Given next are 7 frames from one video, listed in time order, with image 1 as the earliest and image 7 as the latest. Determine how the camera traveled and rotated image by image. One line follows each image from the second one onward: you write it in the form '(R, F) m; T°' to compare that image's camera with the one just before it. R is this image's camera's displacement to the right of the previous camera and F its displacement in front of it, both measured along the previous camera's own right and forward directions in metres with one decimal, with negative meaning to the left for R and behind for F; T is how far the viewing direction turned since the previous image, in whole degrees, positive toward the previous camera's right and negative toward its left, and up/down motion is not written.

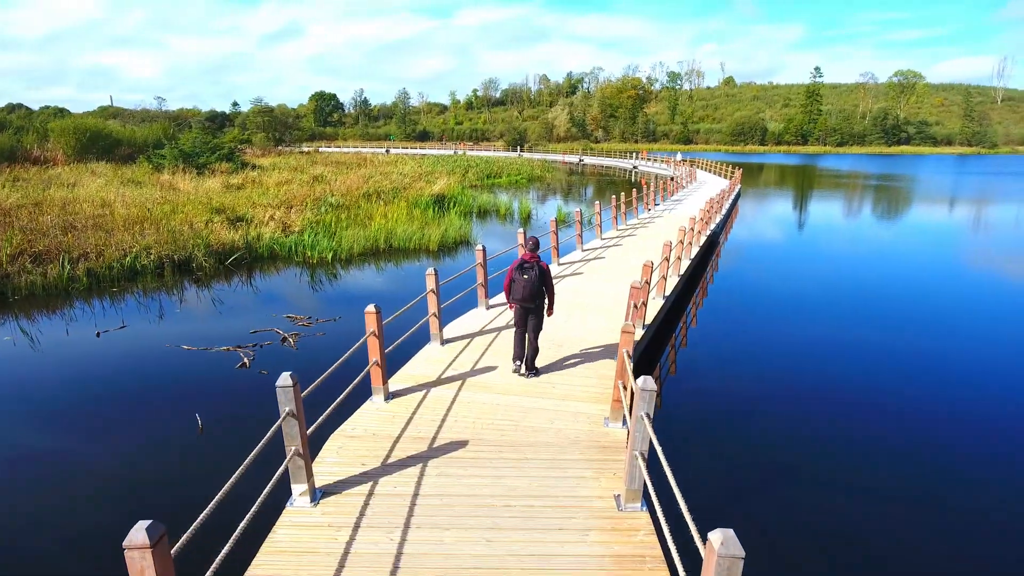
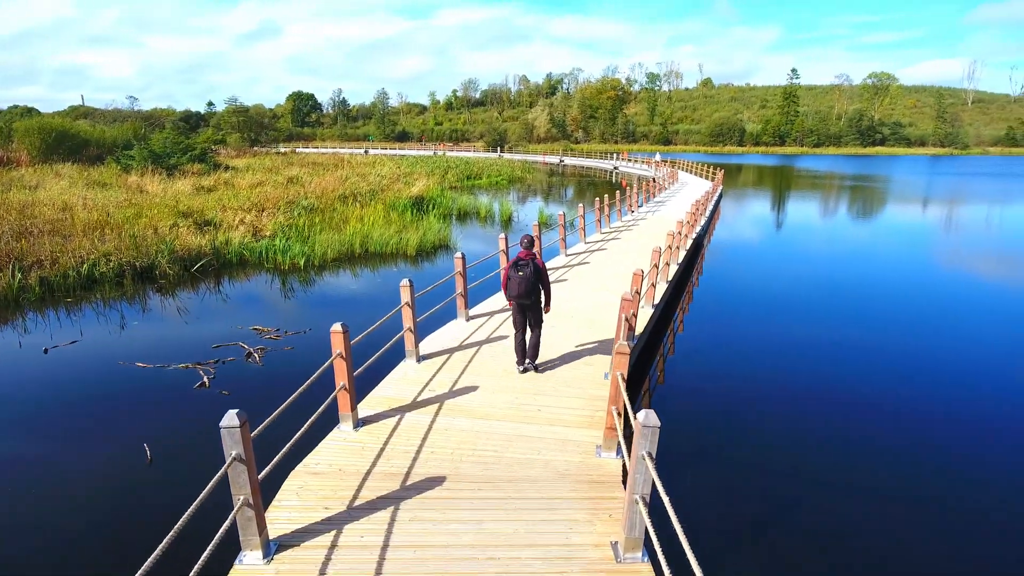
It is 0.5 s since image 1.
(0.0, +0.4) m; +2°
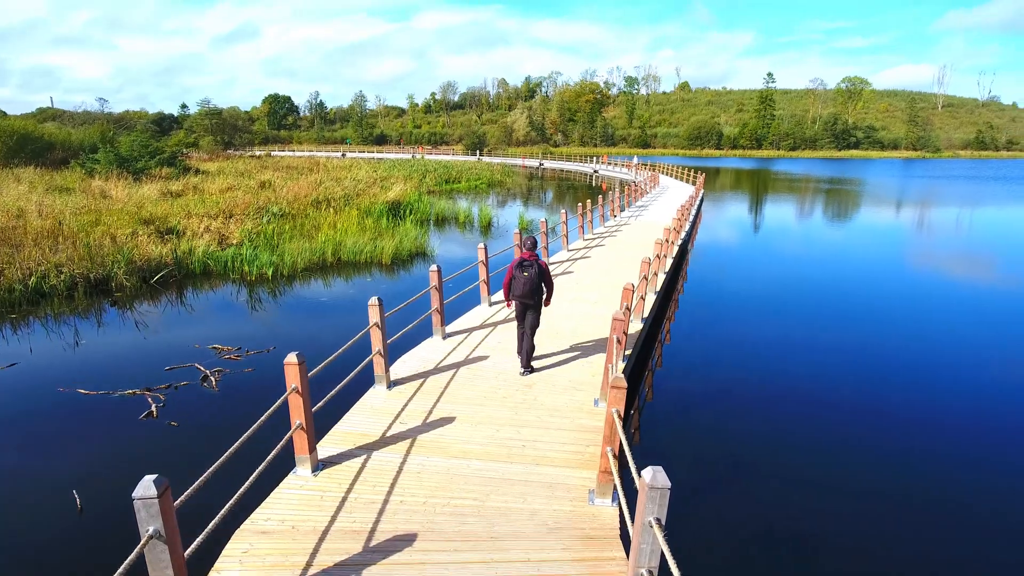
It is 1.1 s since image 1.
(0.0, +0.4) m; +2°
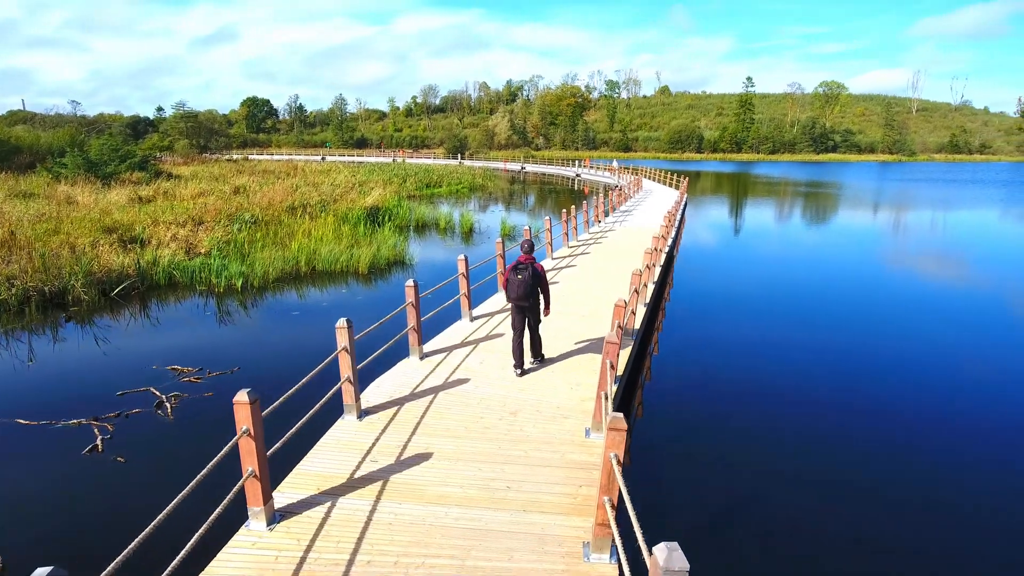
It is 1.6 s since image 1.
(0.0, +0.4) m; +2°
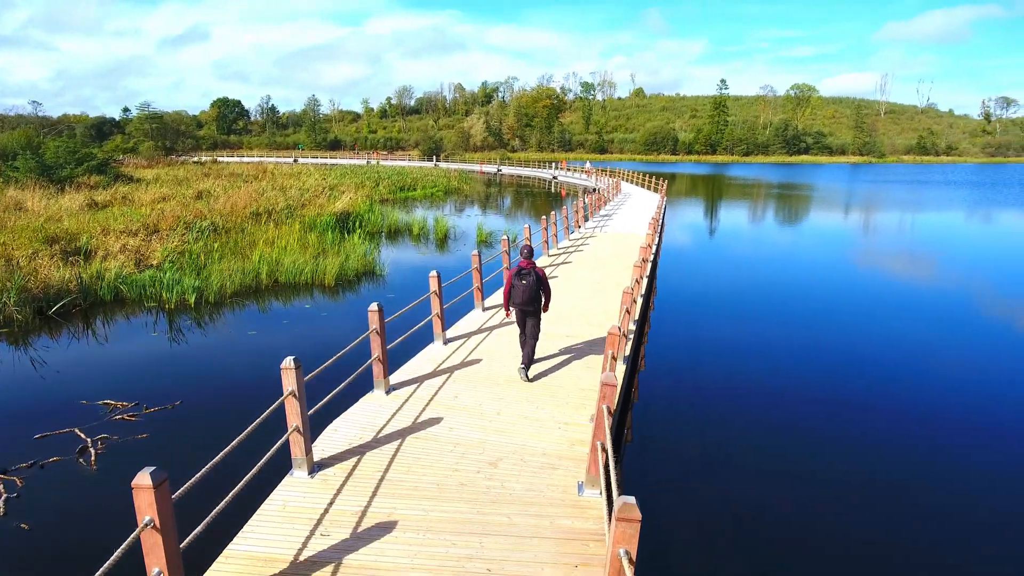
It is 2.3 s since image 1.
(0.0, +0.6) m; +2°
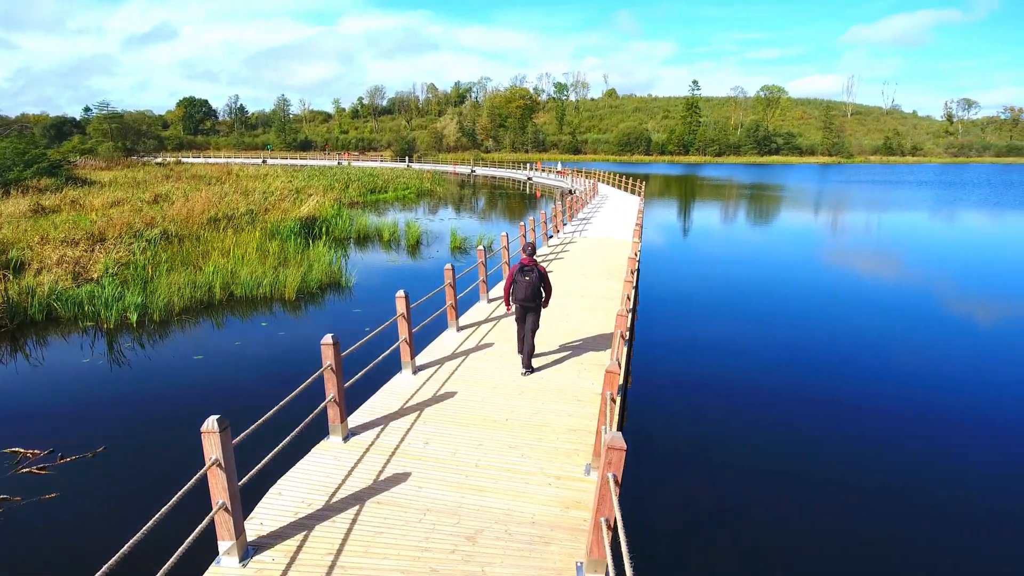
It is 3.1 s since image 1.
(0.0, +0.7) m; +2°
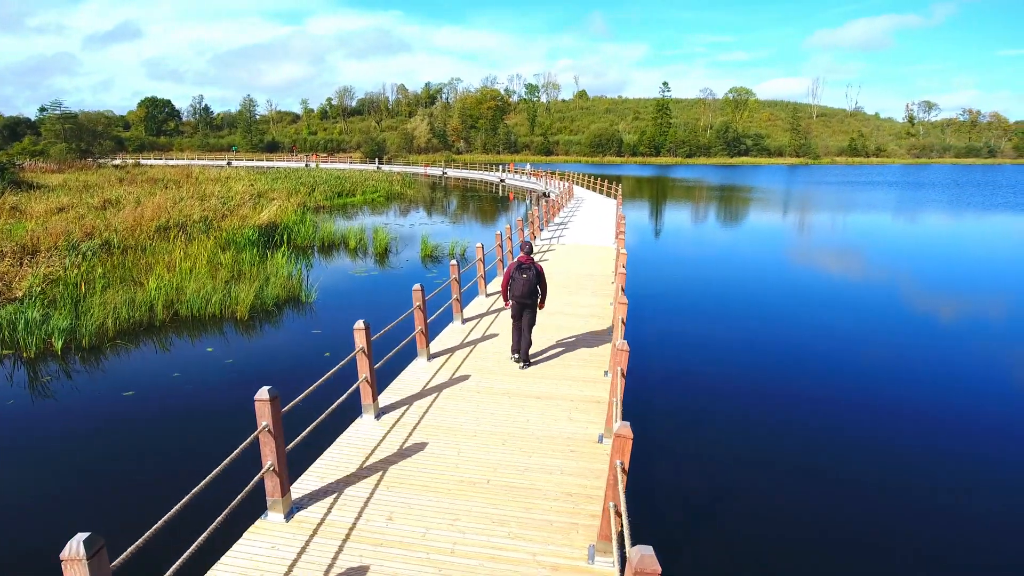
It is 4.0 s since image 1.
(0.0, +0.7) m; +2°
